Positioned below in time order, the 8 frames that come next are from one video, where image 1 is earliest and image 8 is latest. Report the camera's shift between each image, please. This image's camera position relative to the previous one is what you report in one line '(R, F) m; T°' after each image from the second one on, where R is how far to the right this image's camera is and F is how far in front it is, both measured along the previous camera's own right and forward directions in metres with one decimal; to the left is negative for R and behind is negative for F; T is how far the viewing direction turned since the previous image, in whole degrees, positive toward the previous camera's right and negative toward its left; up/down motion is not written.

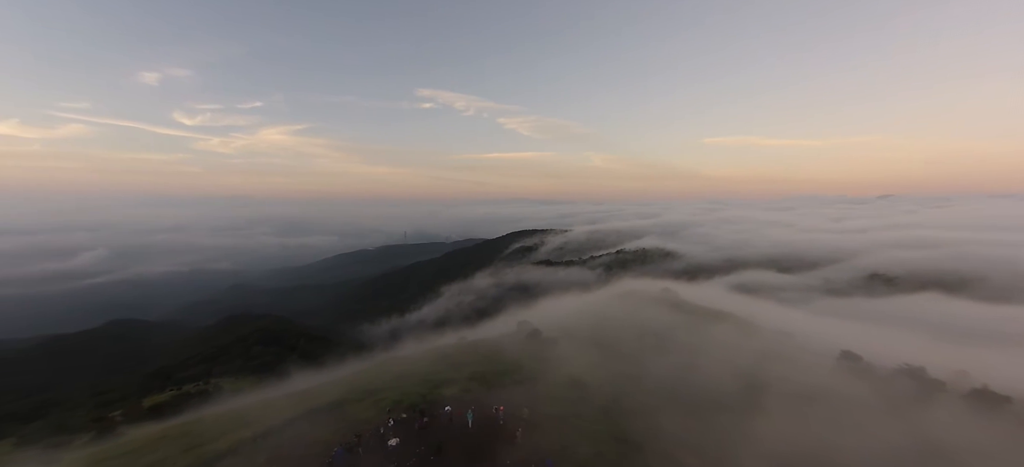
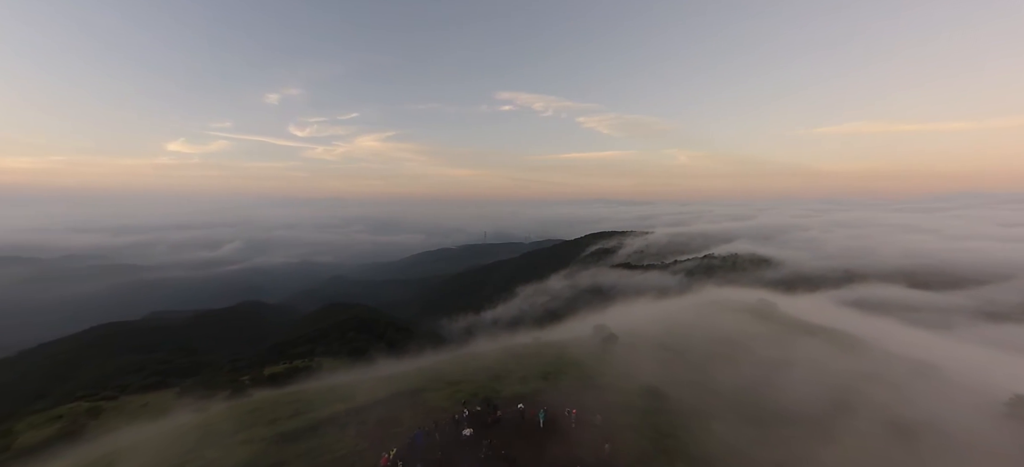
(+1.5, +0.1) m; -12°
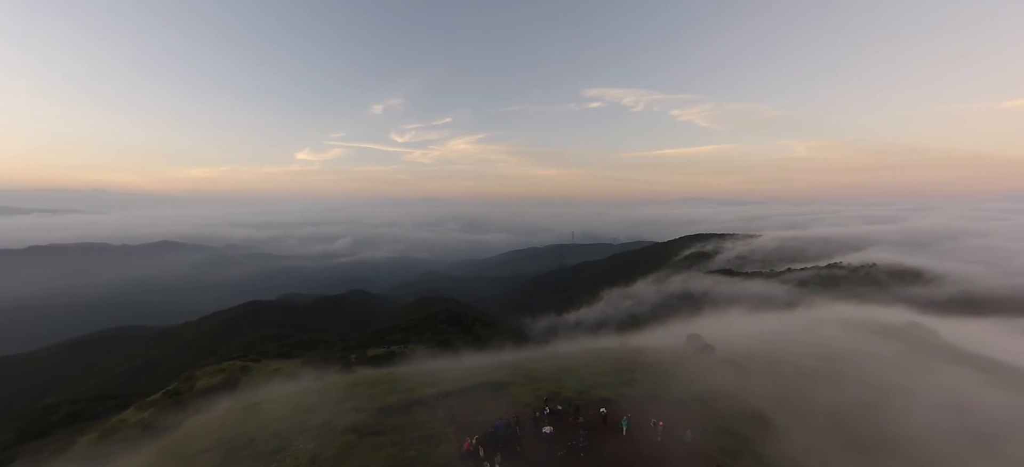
(+1.7, +0.2) m; -14°
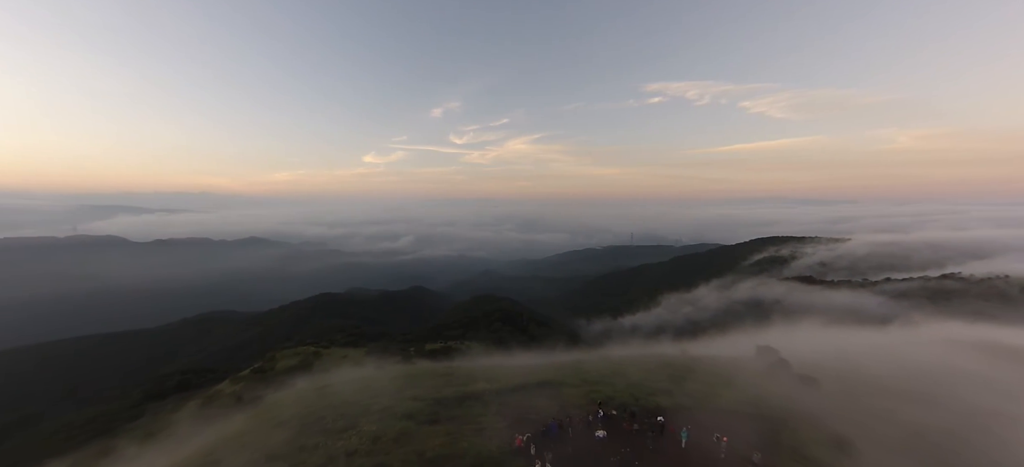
(+1.9, +0.1) m; -9°
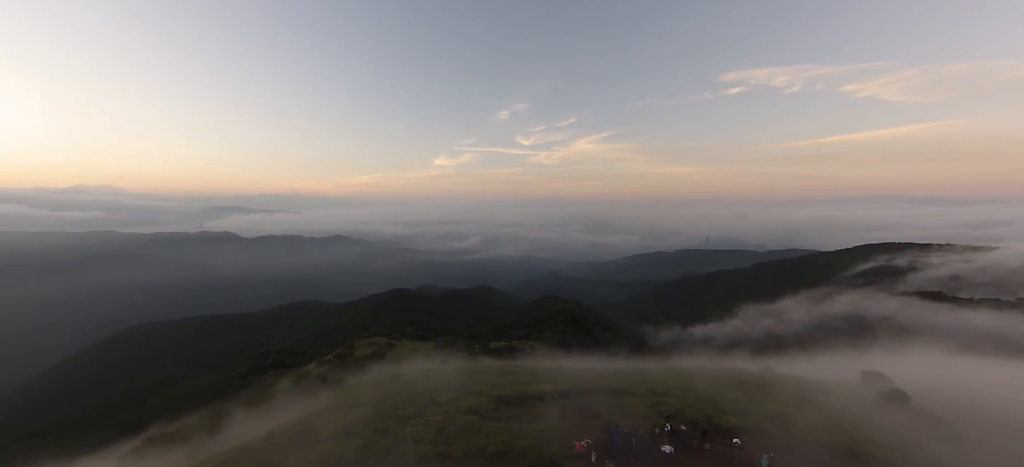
(+2.3, +0.4) m; -11°
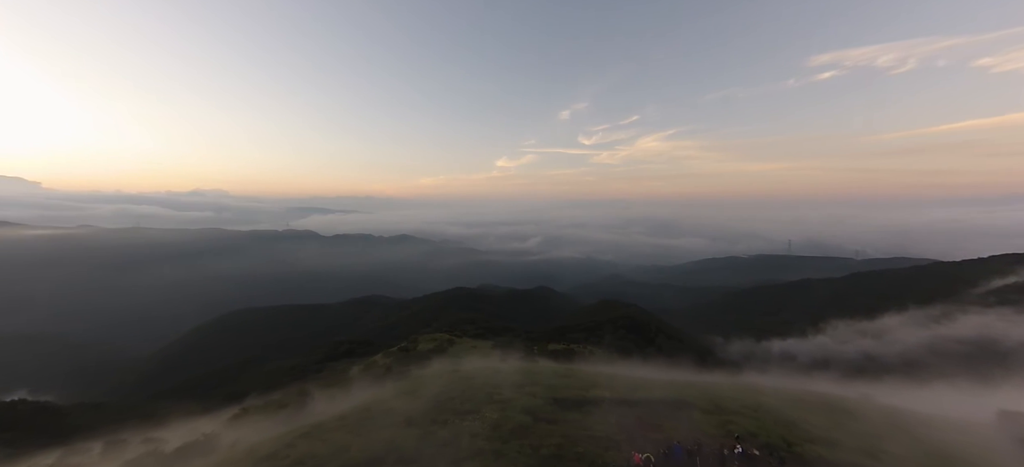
(+2.1, +0.4) m; -10°
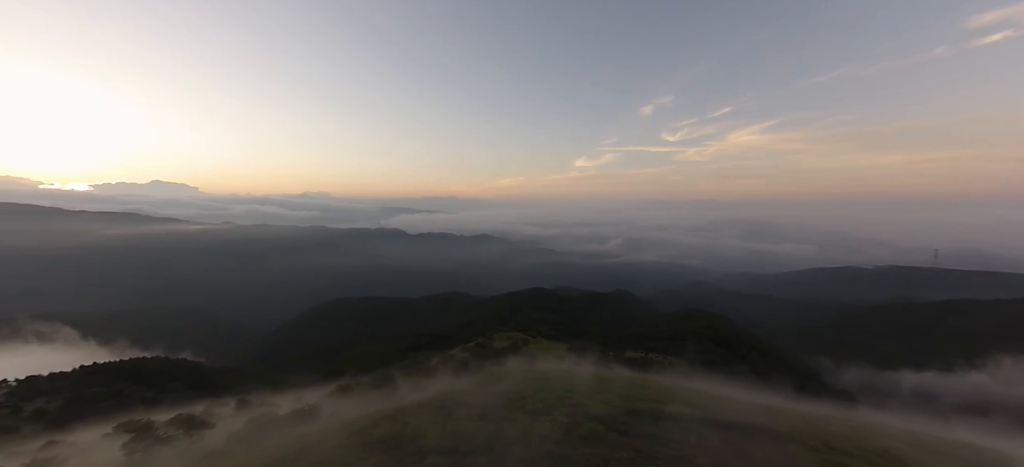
(+3.1, +0.5) m; -13°
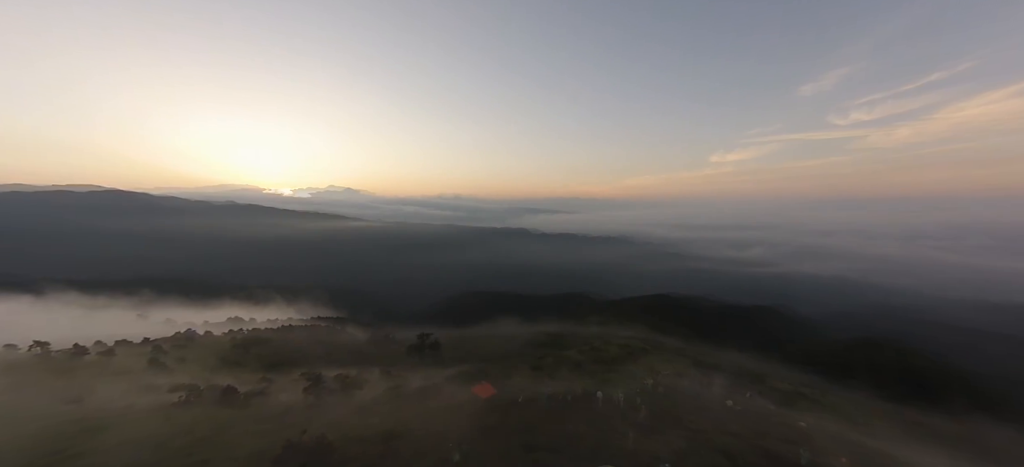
(+4.4, +0.9) m; -21°
